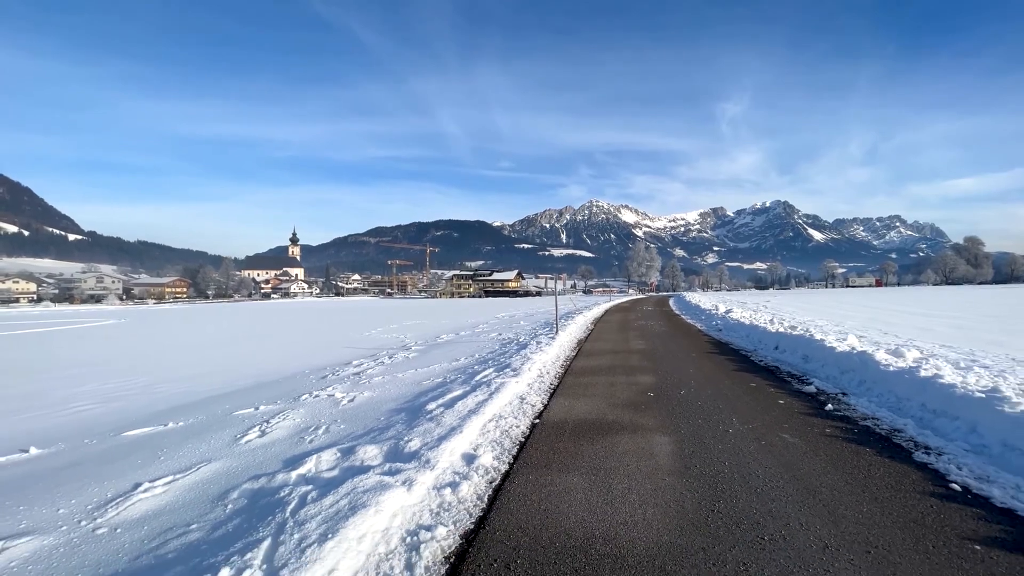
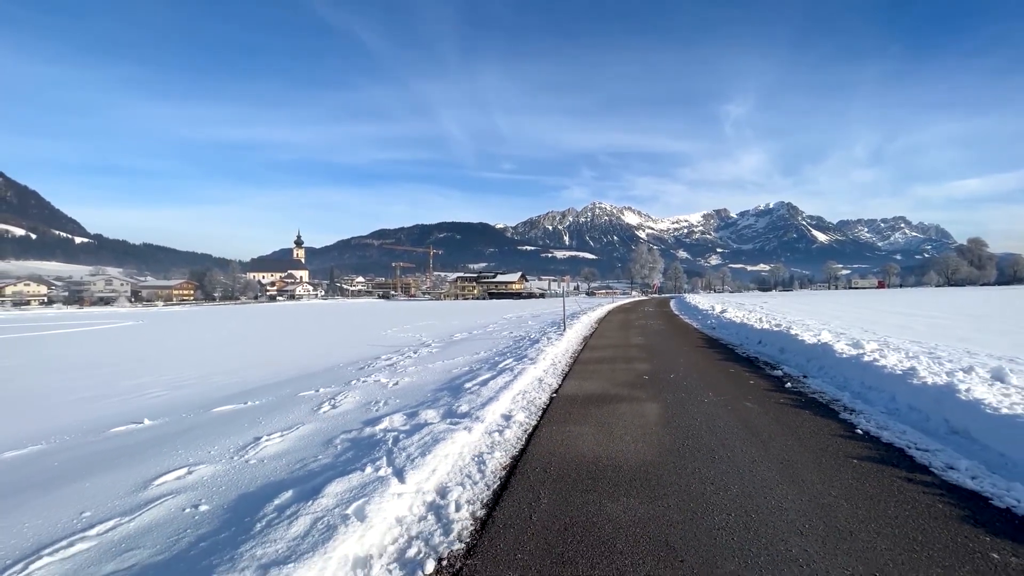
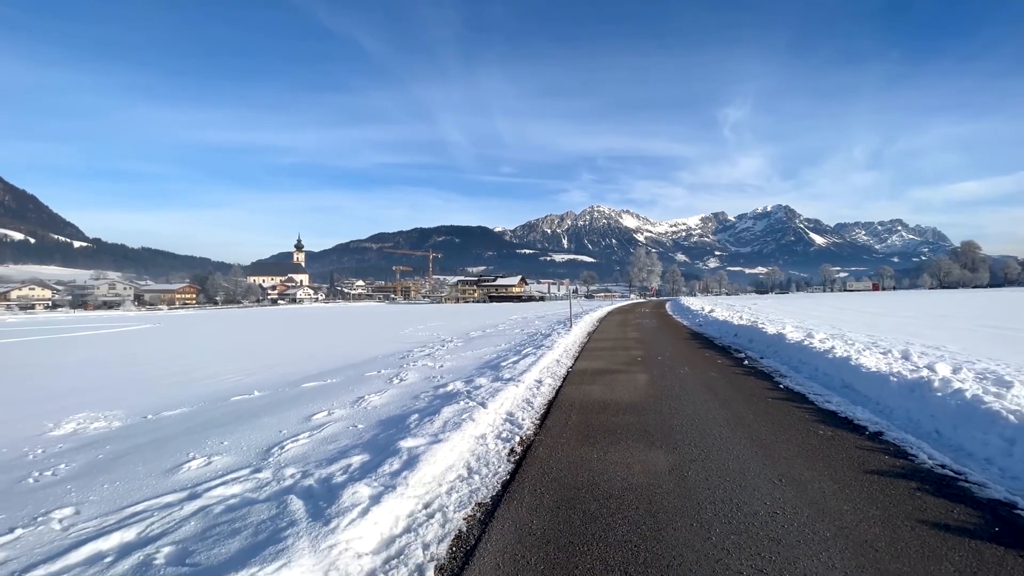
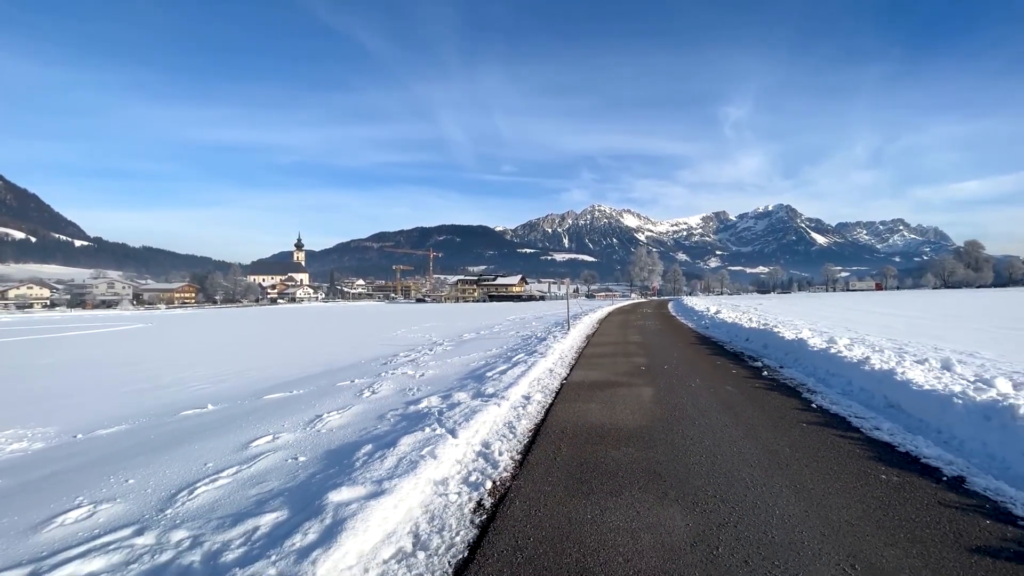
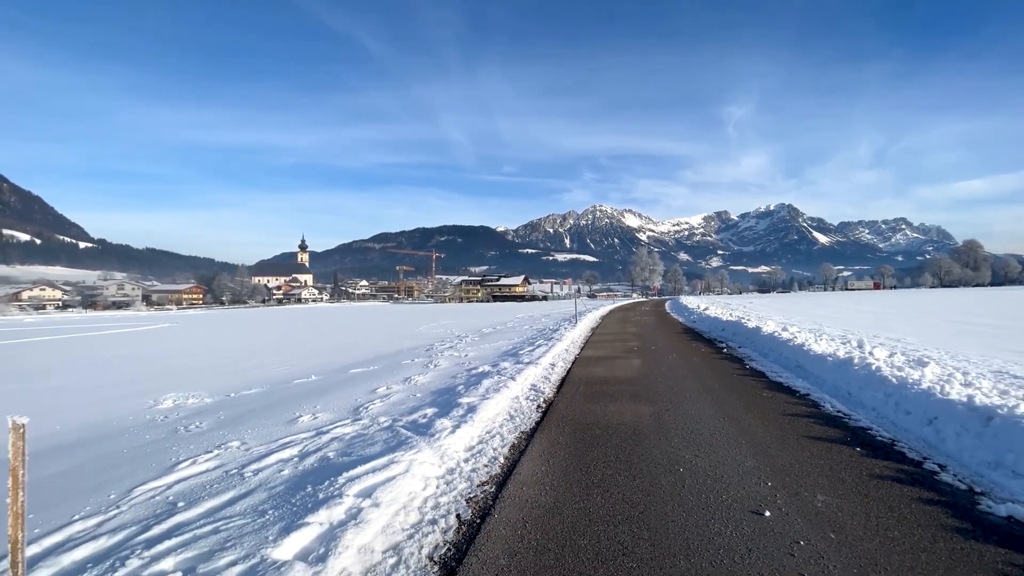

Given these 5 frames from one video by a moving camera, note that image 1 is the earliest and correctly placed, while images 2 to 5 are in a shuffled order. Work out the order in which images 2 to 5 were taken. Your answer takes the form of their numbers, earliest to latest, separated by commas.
2, 4, 3, 5
